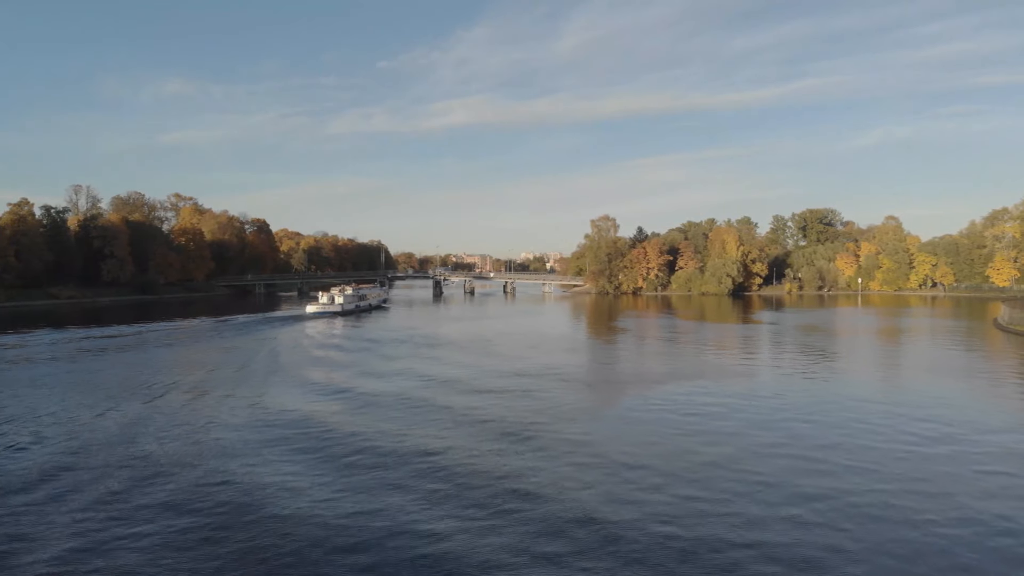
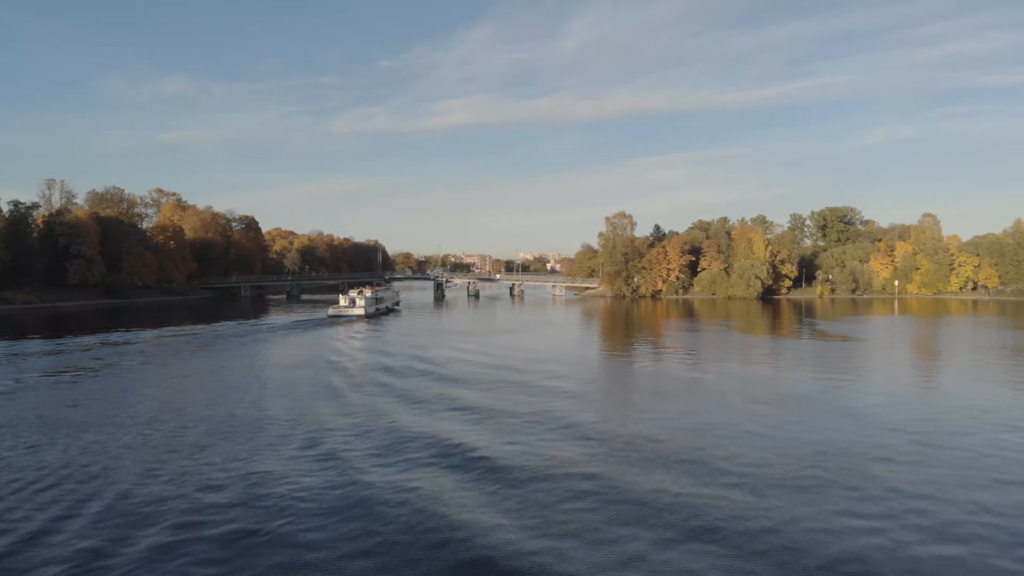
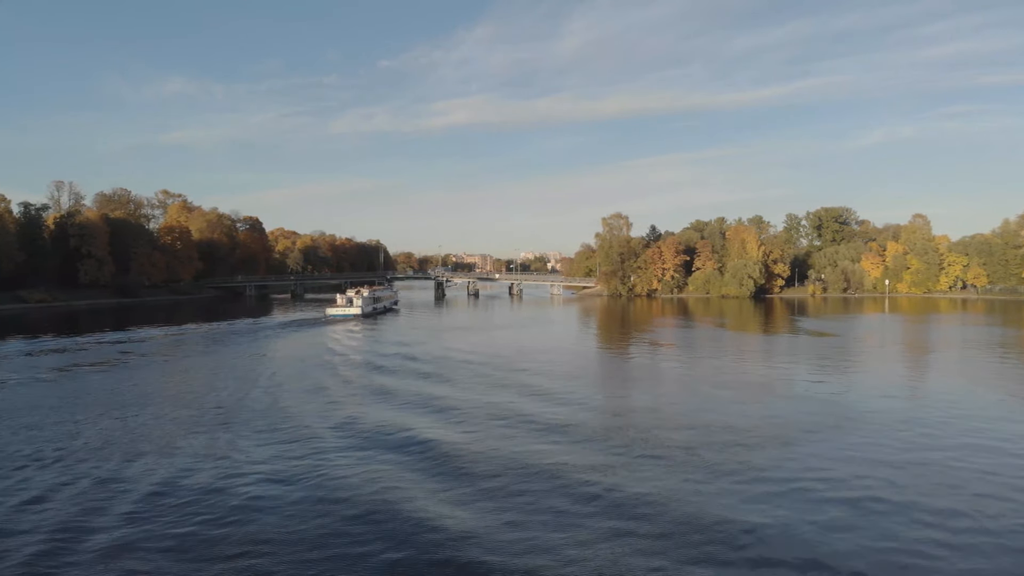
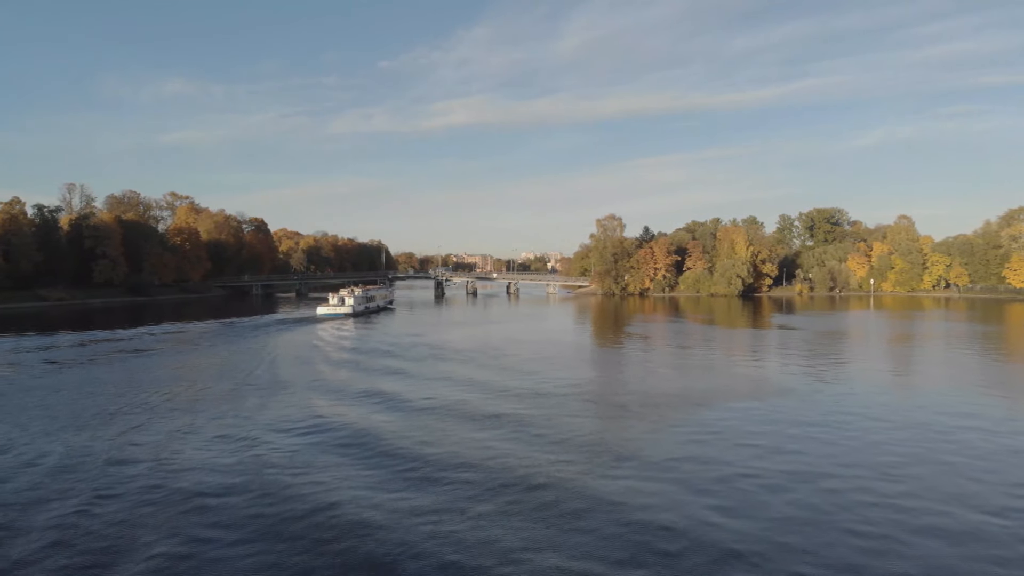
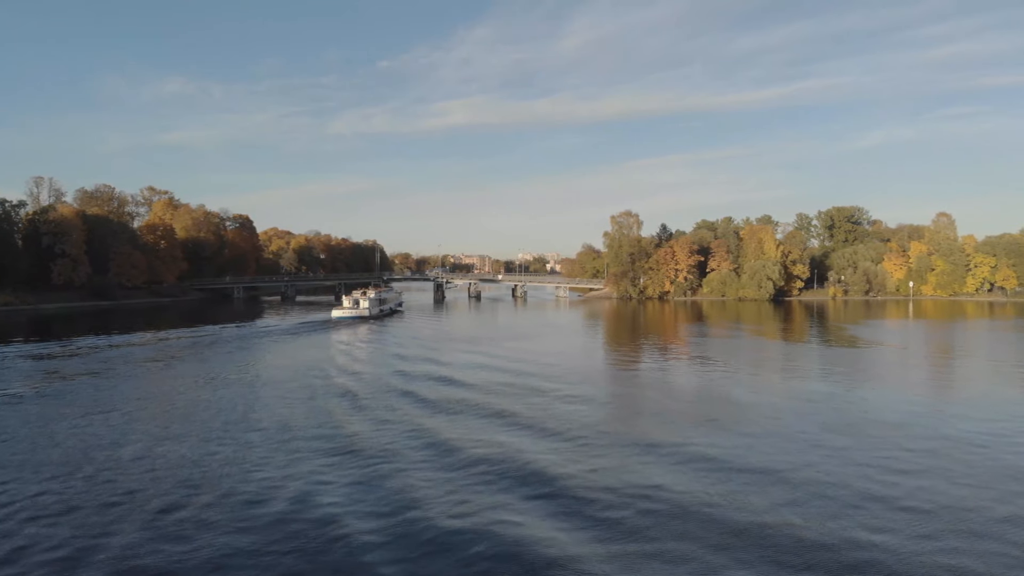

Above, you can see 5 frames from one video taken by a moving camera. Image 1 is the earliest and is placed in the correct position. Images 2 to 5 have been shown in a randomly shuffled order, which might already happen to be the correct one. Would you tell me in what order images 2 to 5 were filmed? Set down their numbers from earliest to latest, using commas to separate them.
4, 3, 2, 5
